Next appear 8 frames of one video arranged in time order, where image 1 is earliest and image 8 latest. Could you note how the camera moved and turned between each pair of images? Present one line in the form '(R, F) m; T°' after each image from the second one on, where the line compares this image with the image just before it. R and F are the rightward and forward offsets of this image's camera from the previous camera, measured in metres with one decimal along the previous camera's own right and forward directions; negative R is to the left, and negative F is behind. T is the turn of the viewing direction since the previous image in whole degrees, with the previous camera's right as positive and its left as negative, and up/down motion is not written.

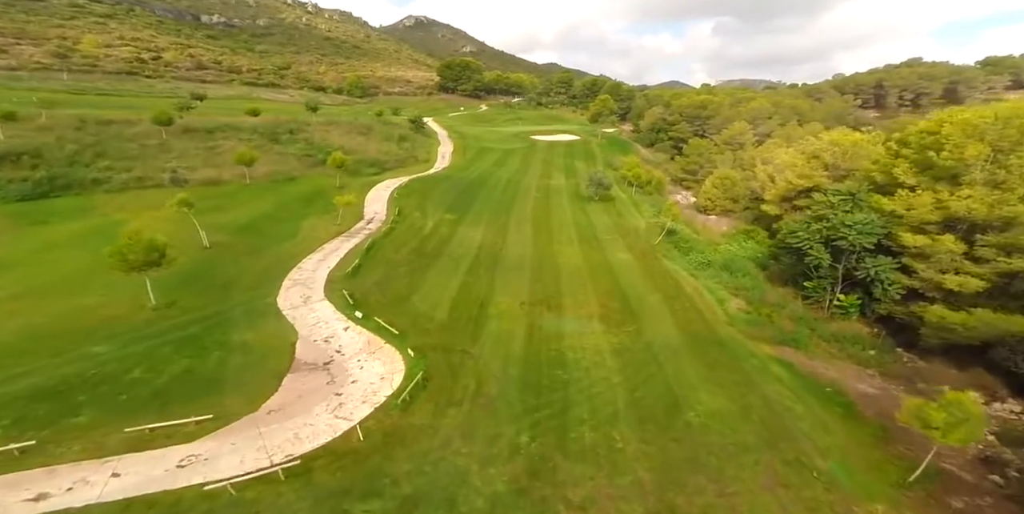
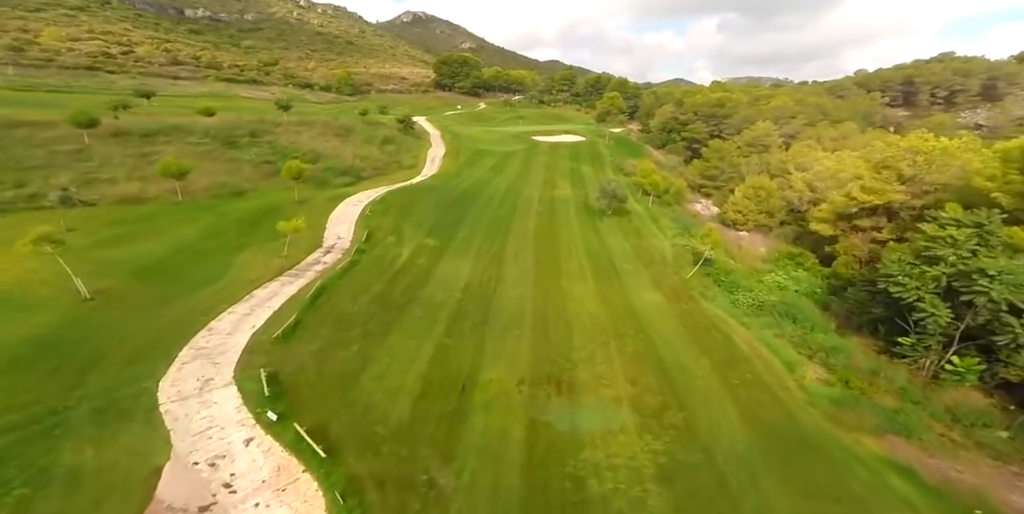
(+0.3, +7.6) m; 0°
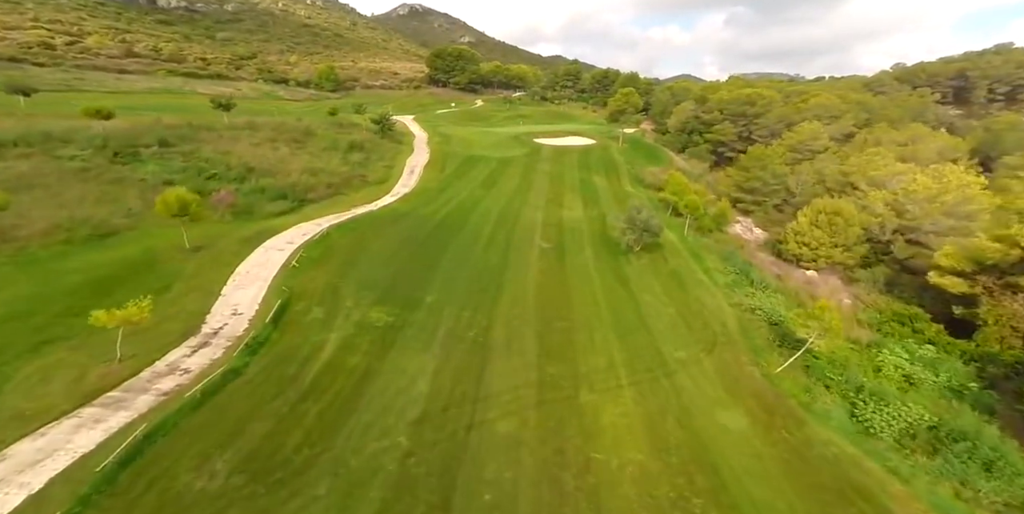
(+0.5, +10.8) m; 0°
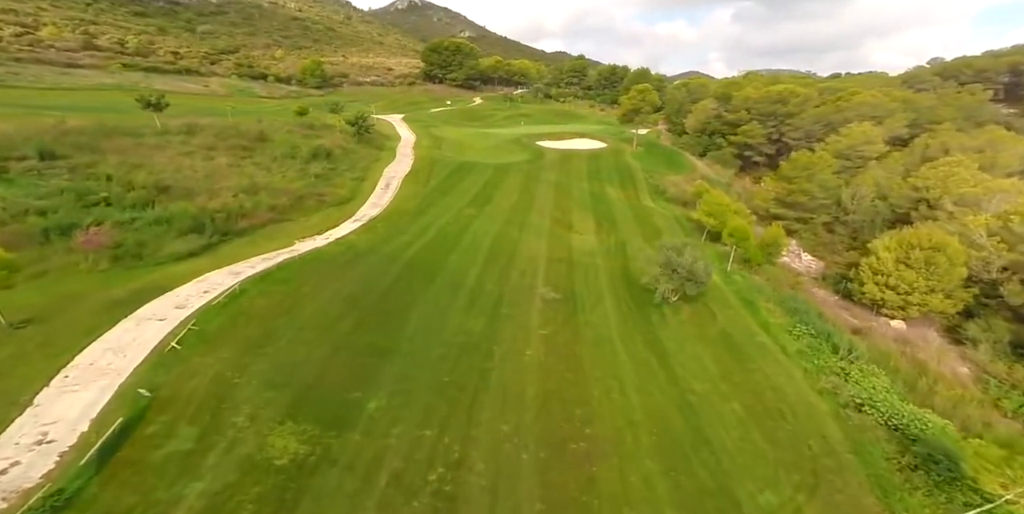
(+0.4, +7.9) m; 0°
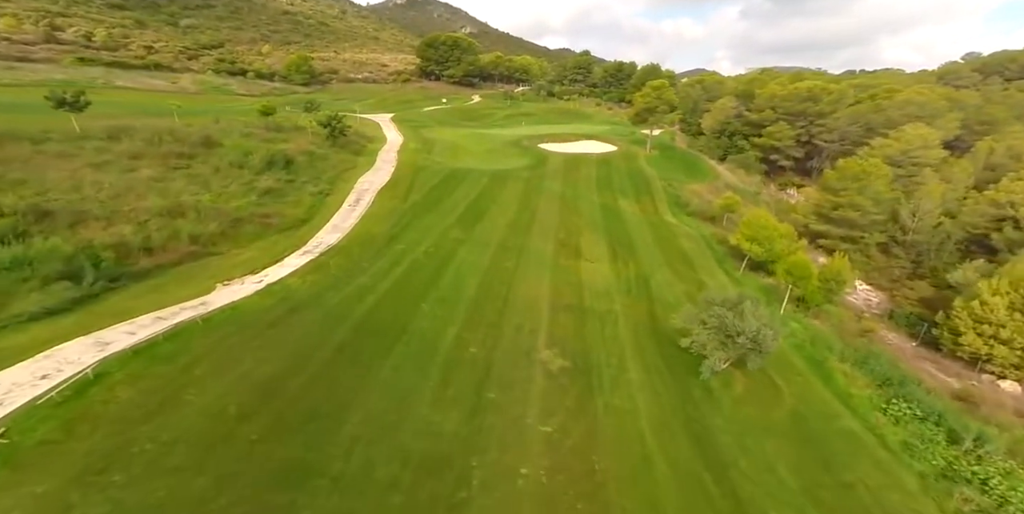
(+0.4, +6.2) m; 0°
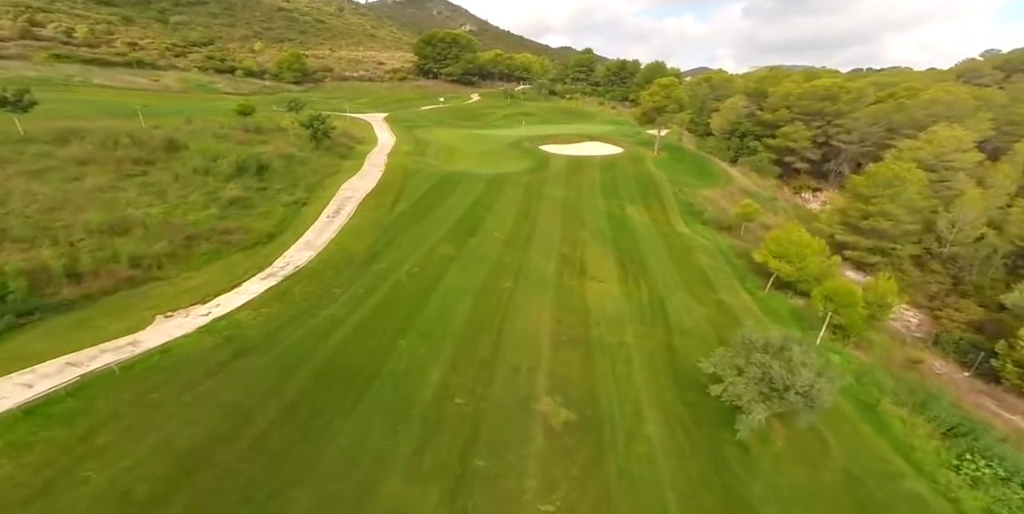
(+0.2, +3.0) m; 0°
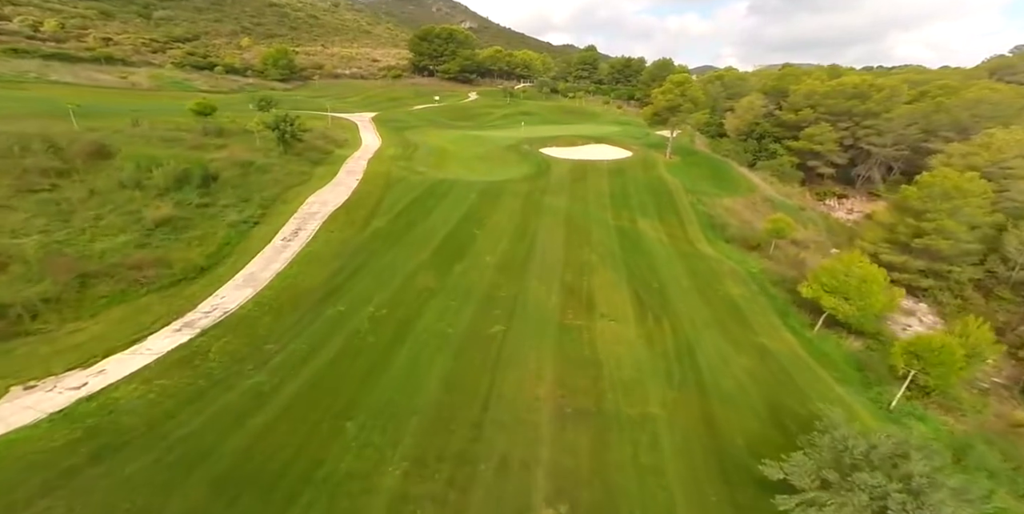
(+0.4, +4.5) m; 0°
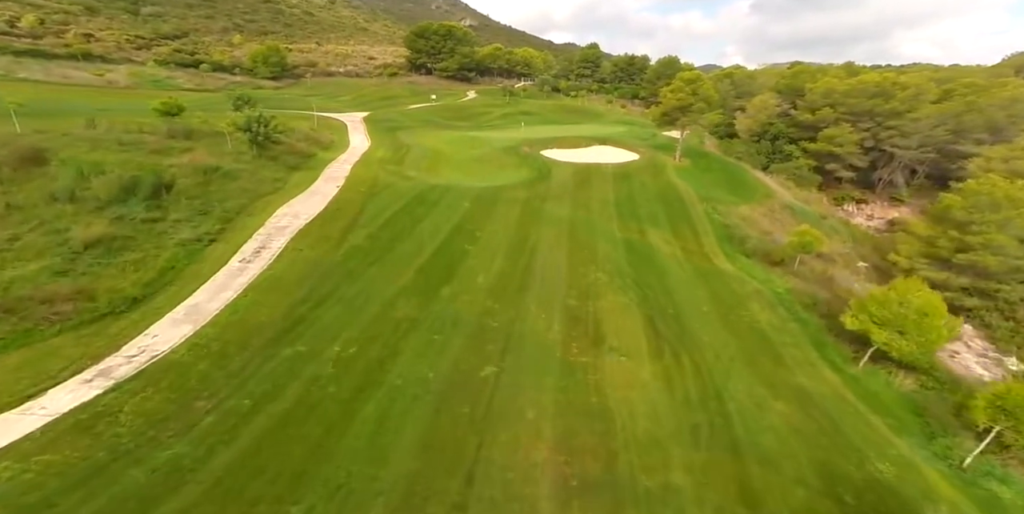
(+0.3, +2.9) m; 0°
